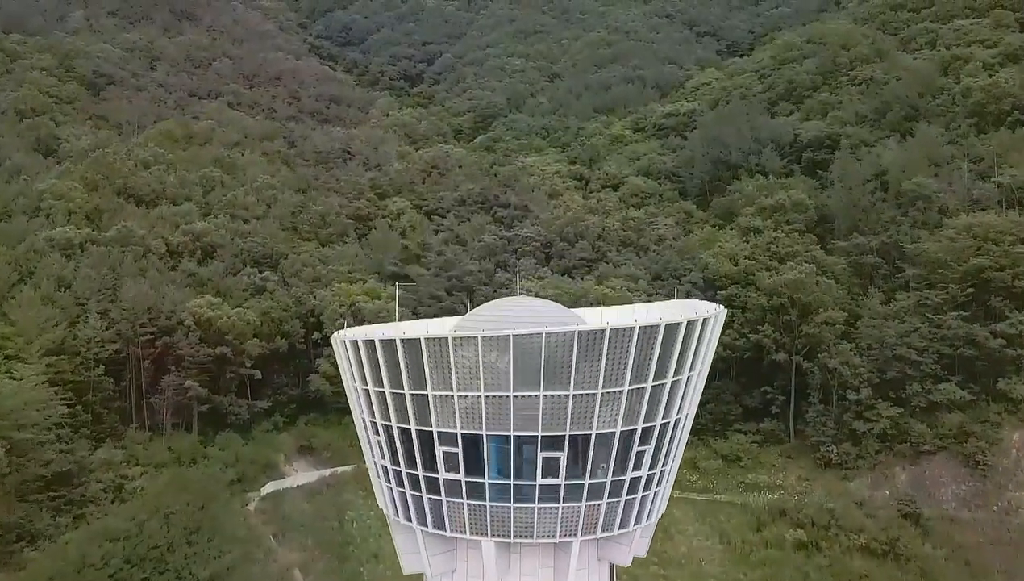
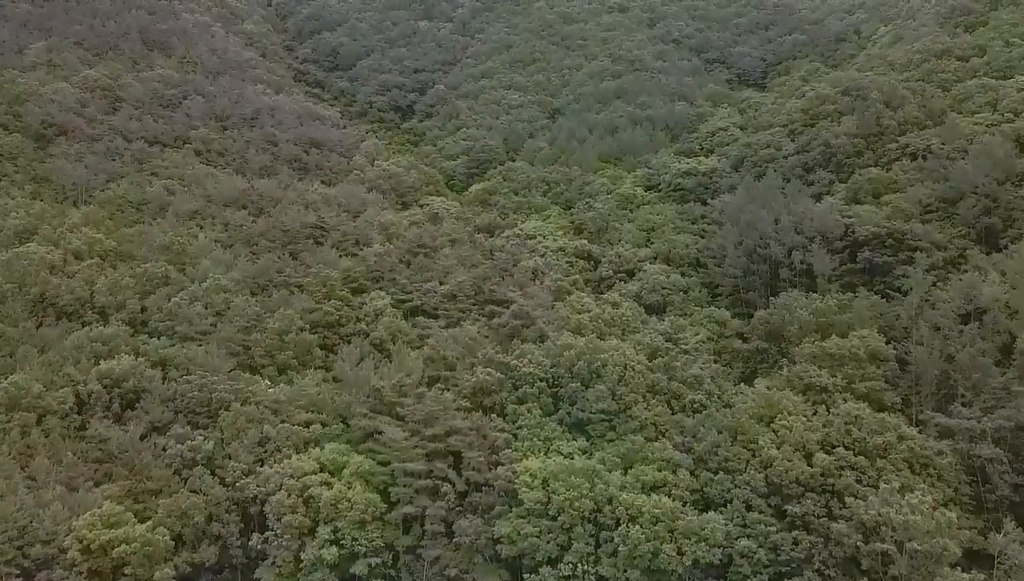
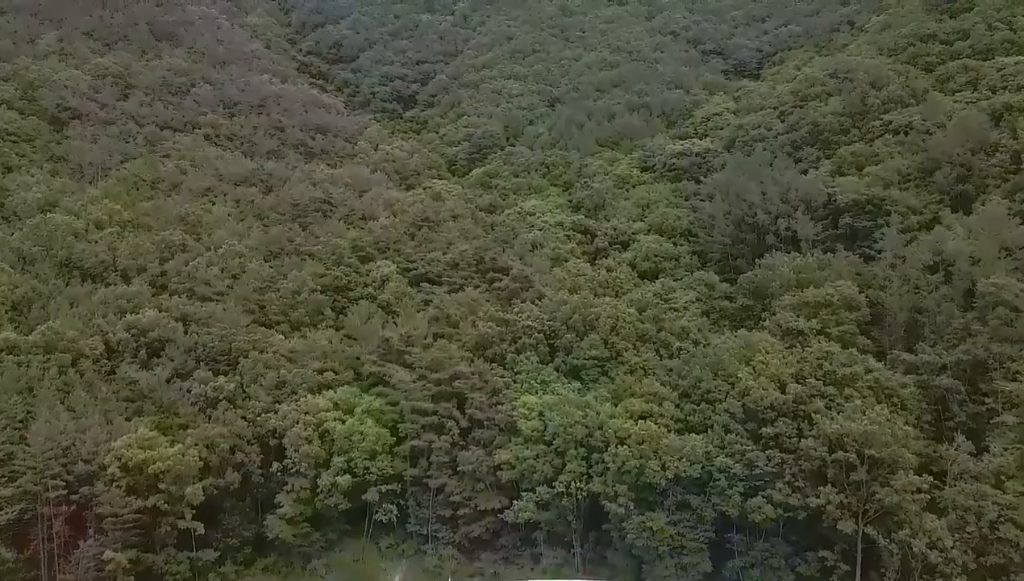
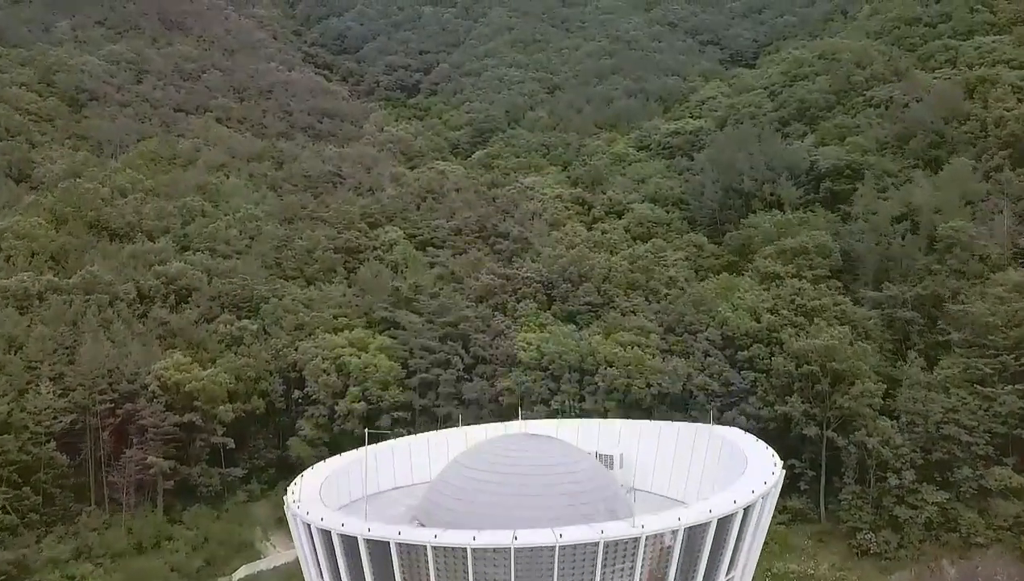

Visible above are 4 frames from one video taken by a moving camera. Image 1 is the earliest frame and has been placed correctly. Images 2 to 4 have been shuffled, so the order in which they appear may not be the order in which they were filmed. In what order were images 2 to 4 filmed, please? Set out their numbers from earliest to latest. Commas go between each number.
4, 3, 2
